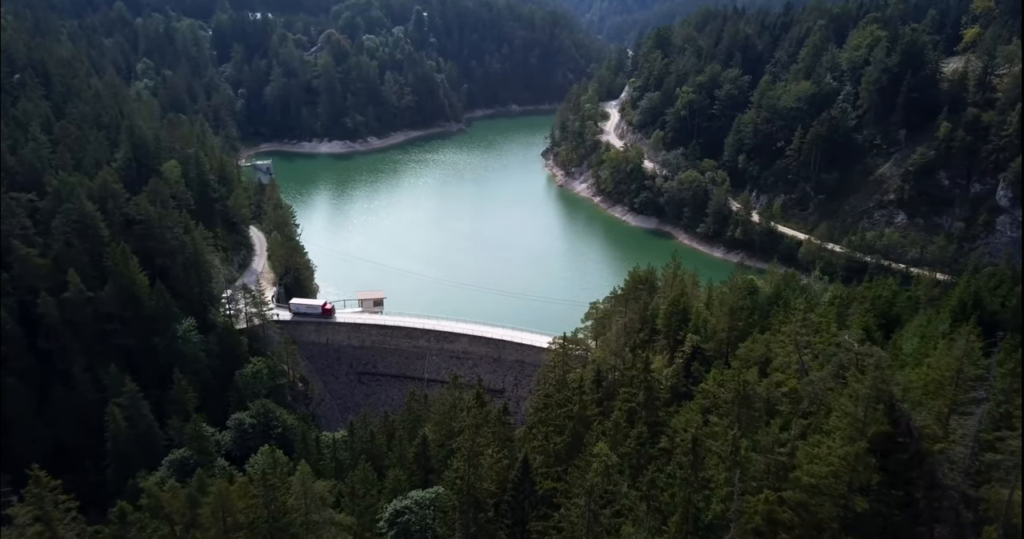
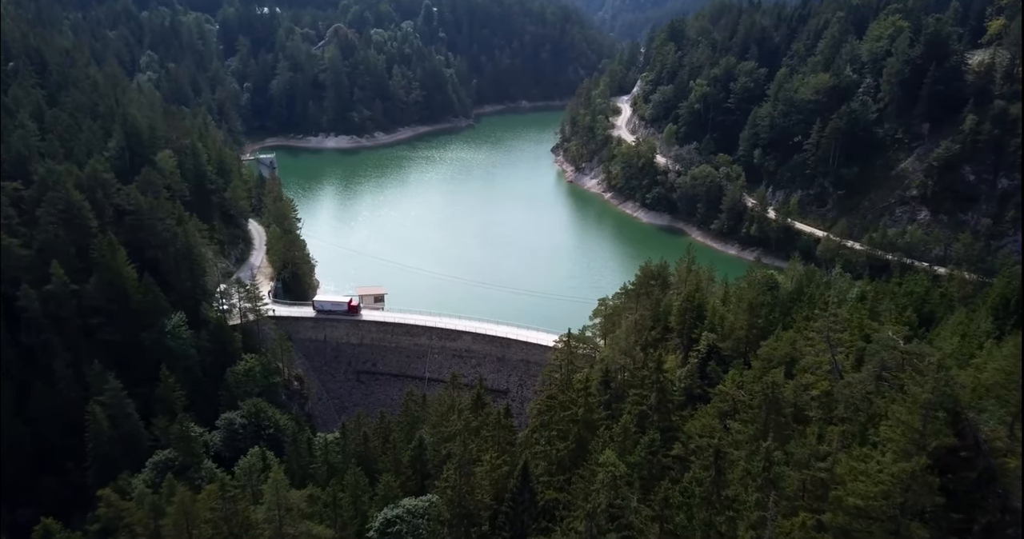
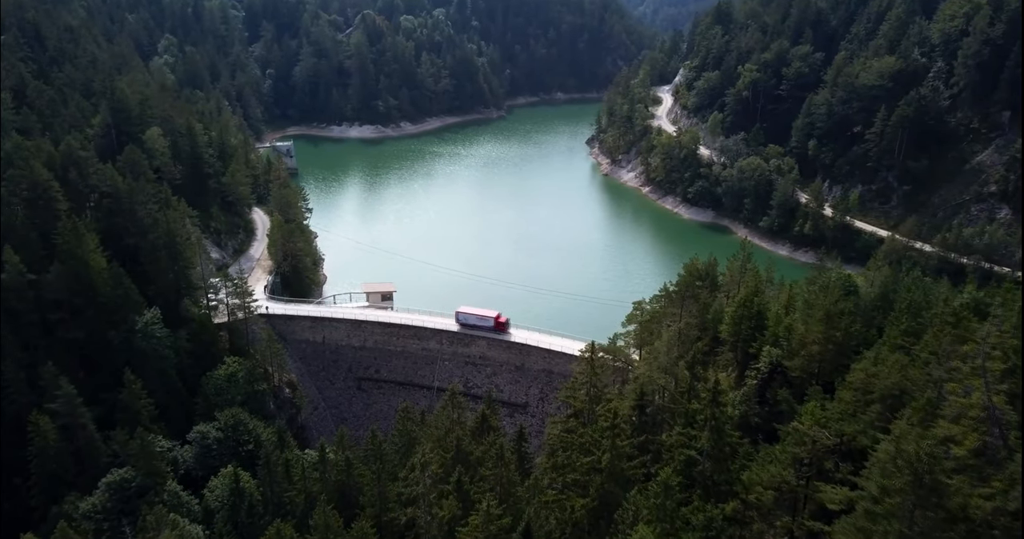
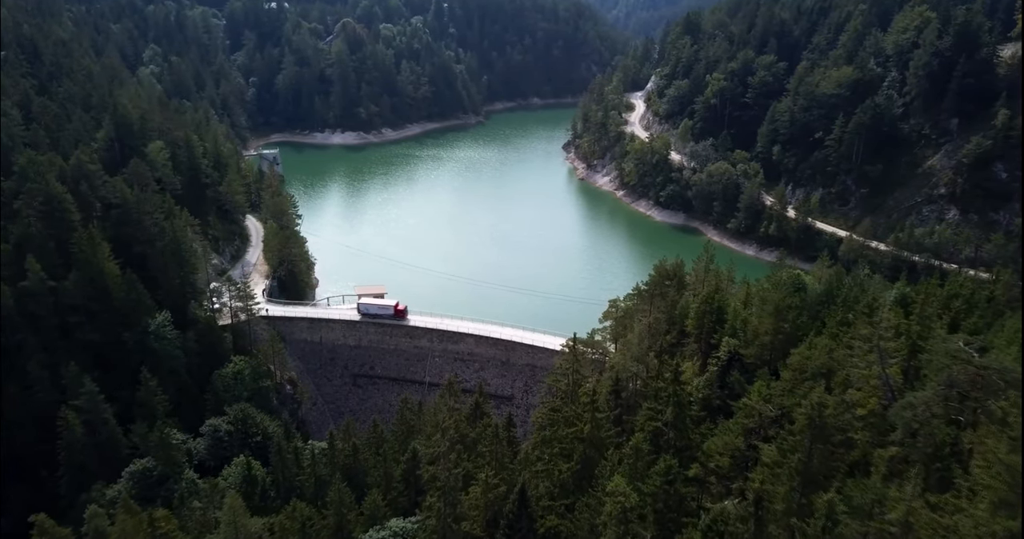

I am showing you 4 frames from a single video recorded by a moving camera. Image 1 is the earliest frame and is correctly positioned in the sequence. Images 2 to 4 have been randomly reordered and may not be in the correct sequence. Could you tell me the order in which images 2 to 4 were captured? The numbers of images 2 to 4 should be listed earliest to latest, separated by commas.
2, 4, 3
